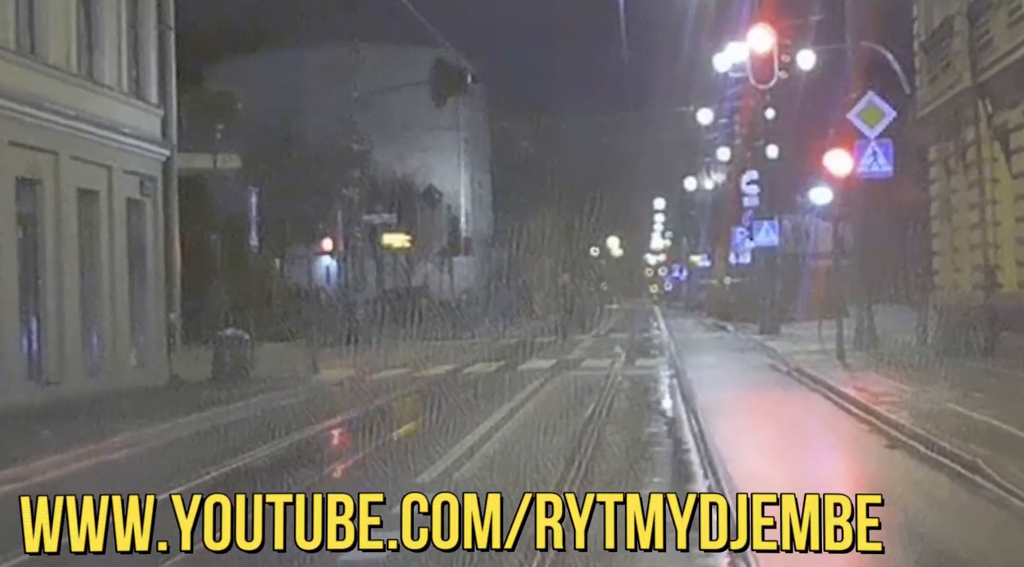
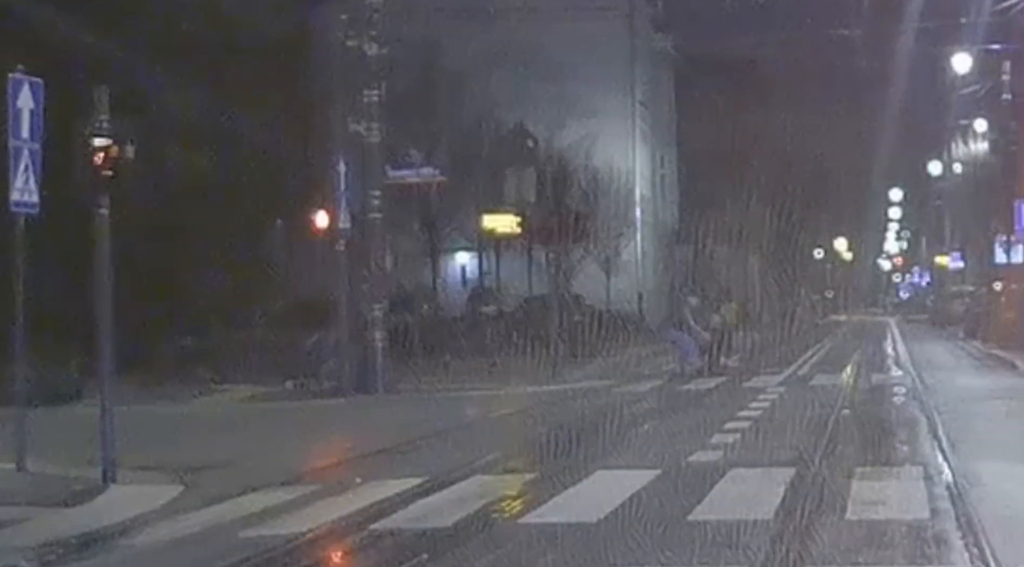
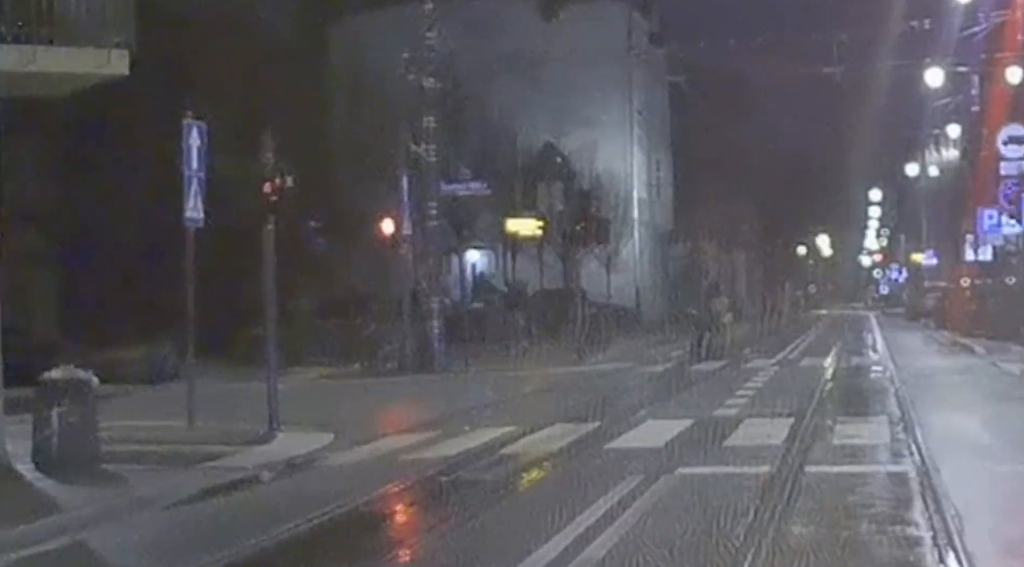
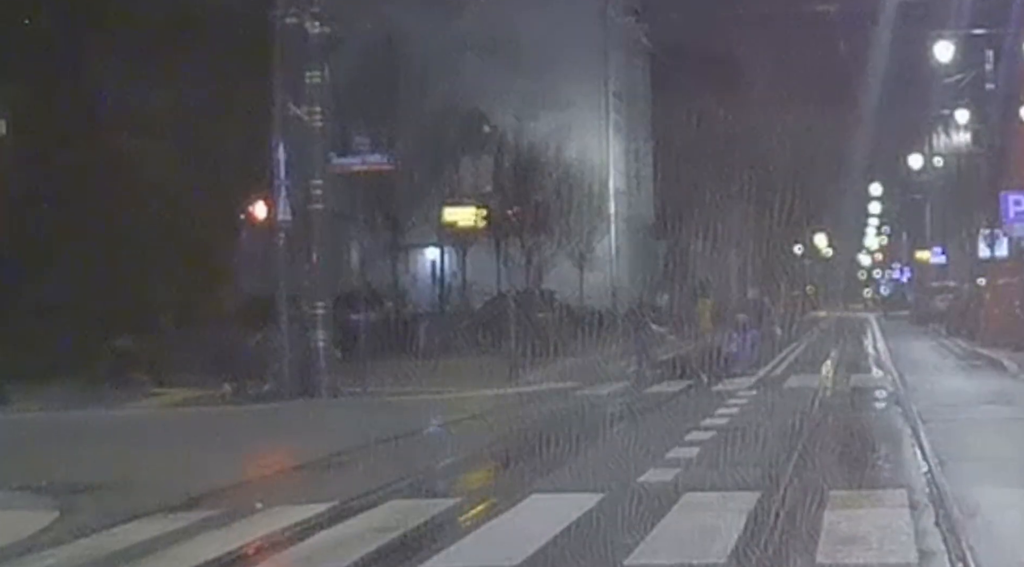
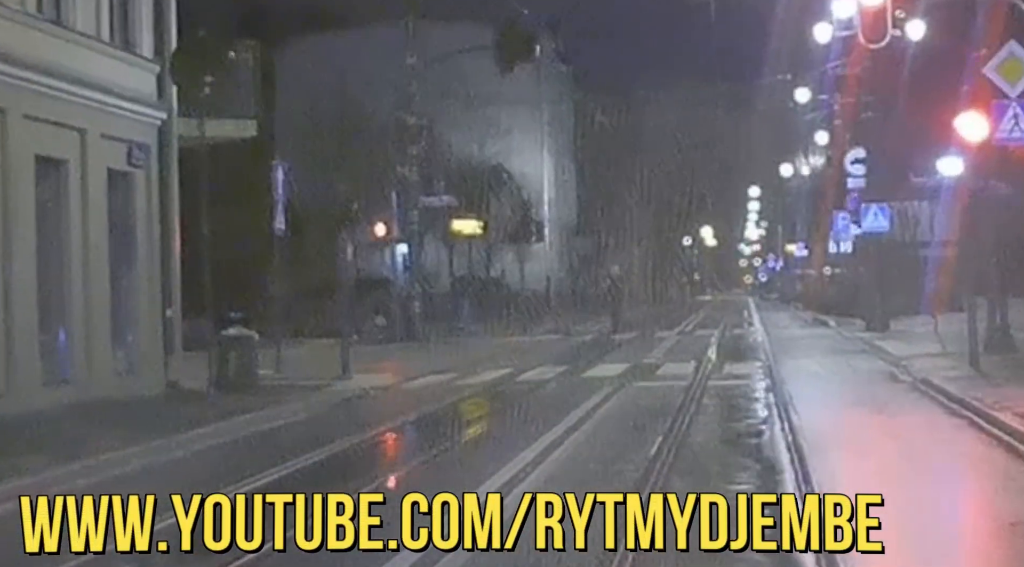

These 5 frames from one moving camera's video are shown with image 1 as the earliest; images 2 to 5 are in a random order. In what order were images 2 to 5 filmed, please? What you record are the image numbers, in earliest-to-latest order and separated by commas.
5, 3, 2, 4
